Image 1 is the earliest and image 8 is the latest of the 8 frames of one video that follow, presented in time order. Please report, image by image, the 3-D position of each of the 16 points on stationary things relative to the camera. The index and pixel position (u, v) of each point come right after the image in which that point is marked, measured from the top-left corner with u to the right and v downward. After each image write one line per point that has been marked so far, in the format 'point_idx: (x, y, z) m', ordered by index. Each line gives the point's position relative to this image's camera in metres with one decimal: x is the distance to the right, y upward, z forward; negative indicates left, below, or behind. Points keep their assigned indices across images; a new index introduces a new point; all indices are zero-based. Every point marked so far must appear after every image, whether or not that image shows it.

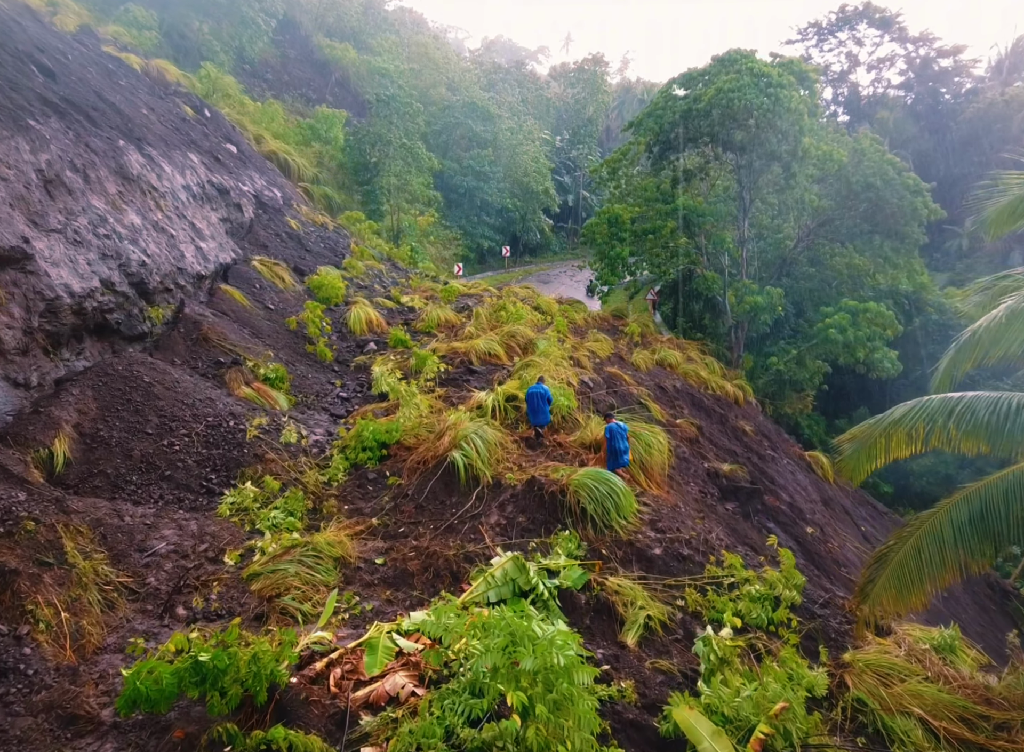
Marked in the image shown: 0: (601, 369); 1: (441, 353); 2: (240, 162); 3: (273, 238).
0: (+1.4, 0.0, +12.4) m
1: (-1.0, +0.3, +10.7) m
2: (-5.5, +4.3, +16.0) m
3: (-4.0, +2.3, +13.3) m
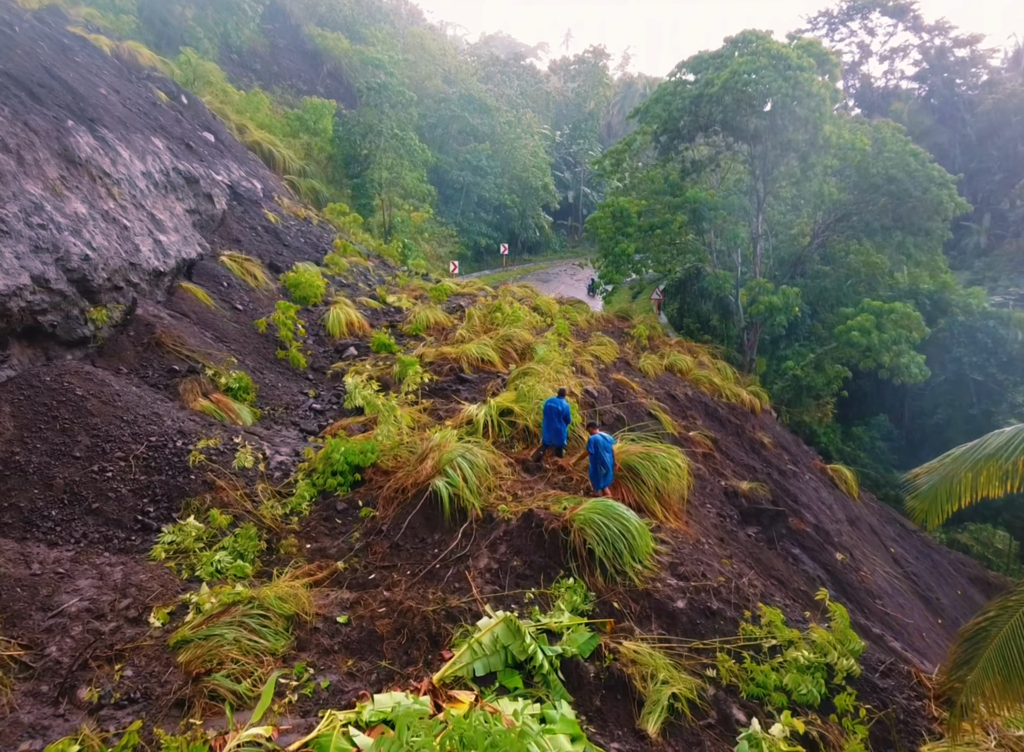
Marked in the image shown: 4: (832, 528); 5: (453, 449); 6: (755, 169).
0: (+1.3, -0.1, +11.3) m
1: (-1.1, +0.2, +9.6) m
2: (-5.6, +4.2, +14.9) m
3: (-4.1, +2.2, +12.2) m
4: (+4.3, -2.0, +10.6) m
5: (-0.5, -0.6, +6.5) m
6: (+4.9, +4.2, +16.0) m
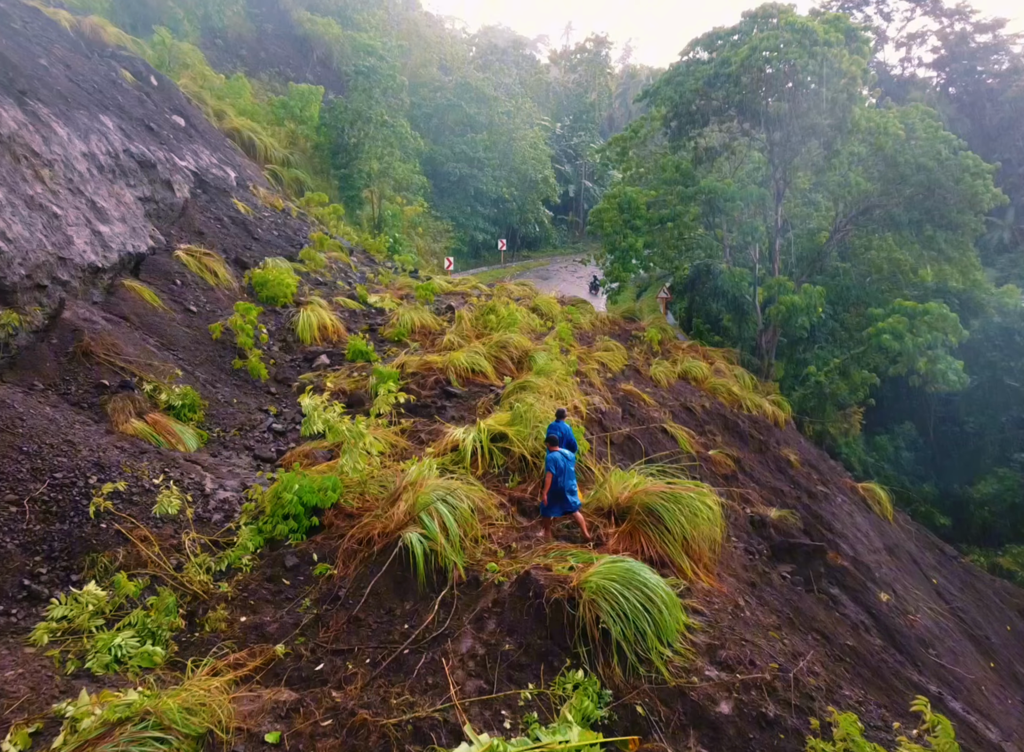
0: (+1.3, -0.2, +10.0) m
1: (-1.1, 0.0, +8.3) m
2: (-5.6, +4.1, +13.6) m
3: (-4.1, +2.1, +10.9) m
4: (+4.2, -2.2, +9.3) m
5: (-0.5, -0.8, +5.3) m
6: (+4.9, +4.1, +14.7) m
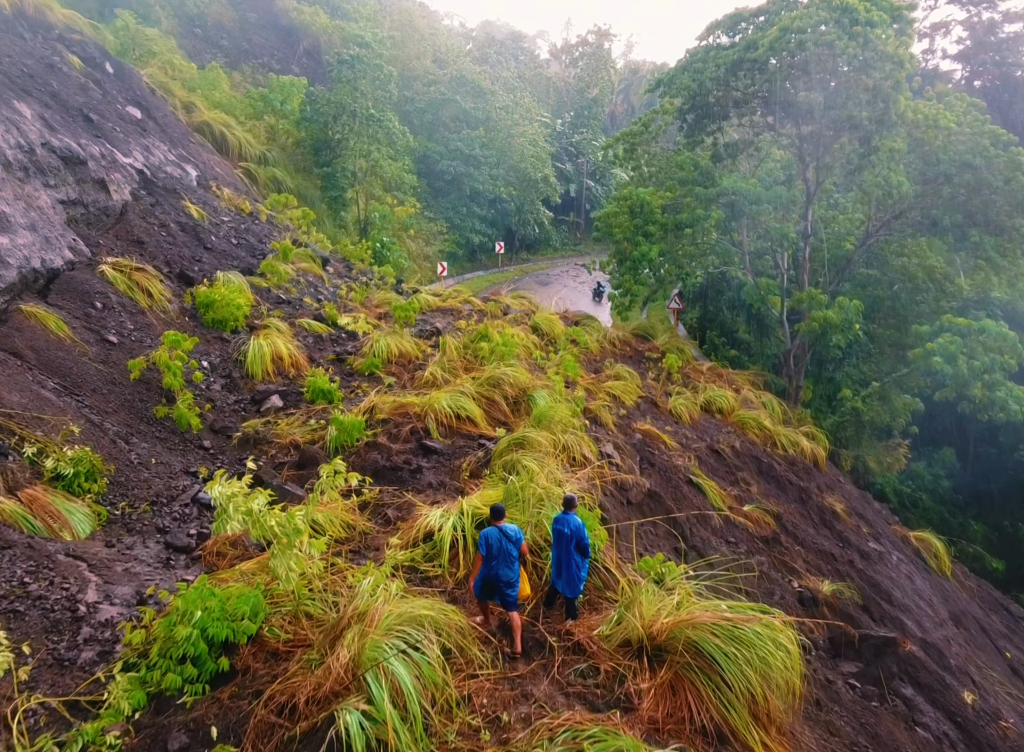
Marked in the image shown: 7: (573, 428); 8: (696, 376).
0: (+1.2, -0.6, +8.4) m
1: (-1.1, -0.4, +6.7) m
2: (-5.7, +3.7, +12.0) m
3: (-4.2, +1.7, +9.3) m
4: (+4.2, -2.6, +7.7) m
5: (-0.6, -1.2, +3.6) m
6: (+4.8, +3.7, +13.1) m
7: (+0.5, -0.4, +7.0) m
8: (+2.6, 0.0, +11.3) m
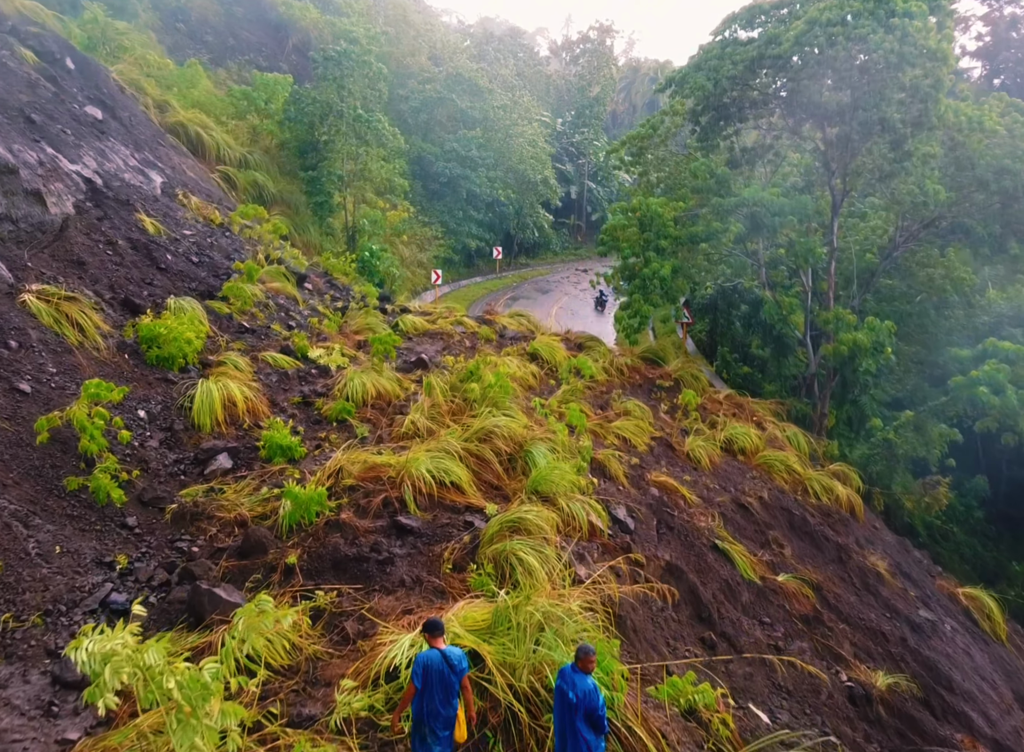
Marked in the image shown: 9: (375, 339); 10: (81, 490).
0: (+1.2, -1.0, +7.2) m
1: (-1.2, -0.8, +5.6) m
2: (-5.7, +3.3, +10.8) m
3: (-4.2, +1.3, +8.1) m
4: (+4.1, -3.0, +6.5) m
5: (-0.6, -1.6, +2.5) m
6: (+4.8, +3.3, +11.9) m
7: (+0.5, -0.9, +5.9) m
8: (+2.6, -0.4, +10.2) m
9: (-1.4, +0.4, +8.1) m
10: (-2.8, -0.8, +5.2) m
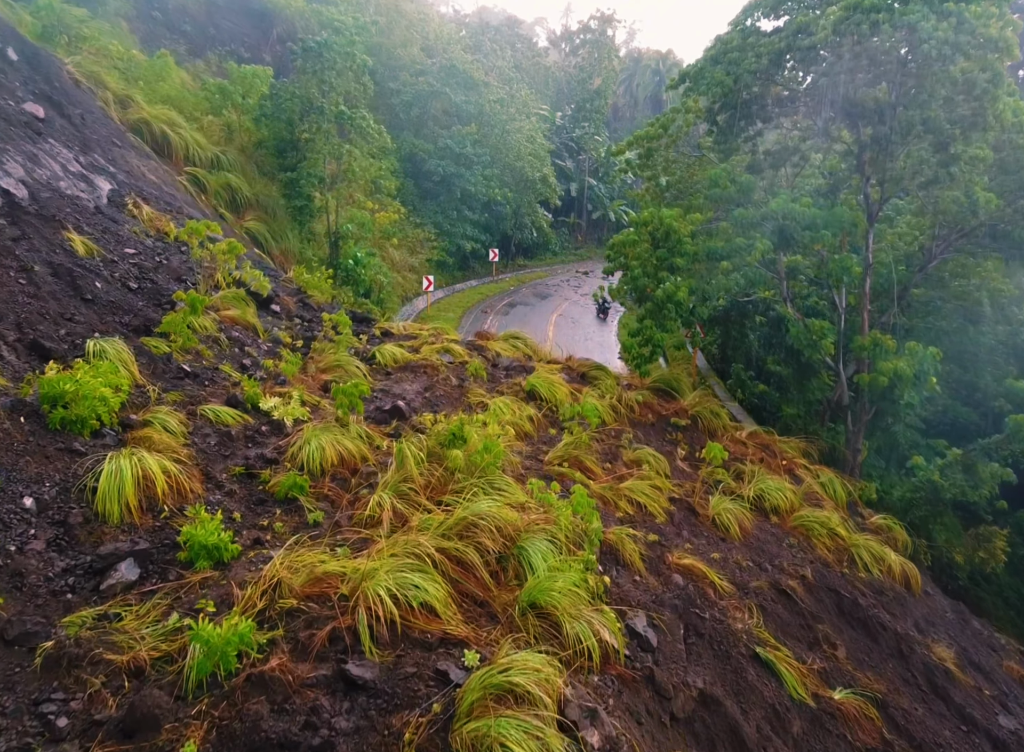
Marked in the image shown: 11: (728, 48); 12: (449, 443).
0: (+1.1, -1.5, +5.9) m
1: (-1.2, -1.2, +4.2) m
2: (-5.8, +2.9, +9.4) m
3: (-4.3, +0.8, +6.7) m
4: (+4.1, -3.4, +5.2) m
5: (-0.7, -2.1, +1.1) m
6: (+4.7, +2.8, +10.5) m
7: (+0.4, -1.3, +4.5) m
8: (+2.5, -0.8, +8.8) m
9: (-1.4, -0.1, +6.8) m
10: (-2.9, -1.2, +3.8) m
11: (+3.0, +4.7, +11.3) m
12: (-0.5, -0.5, +6.0) m
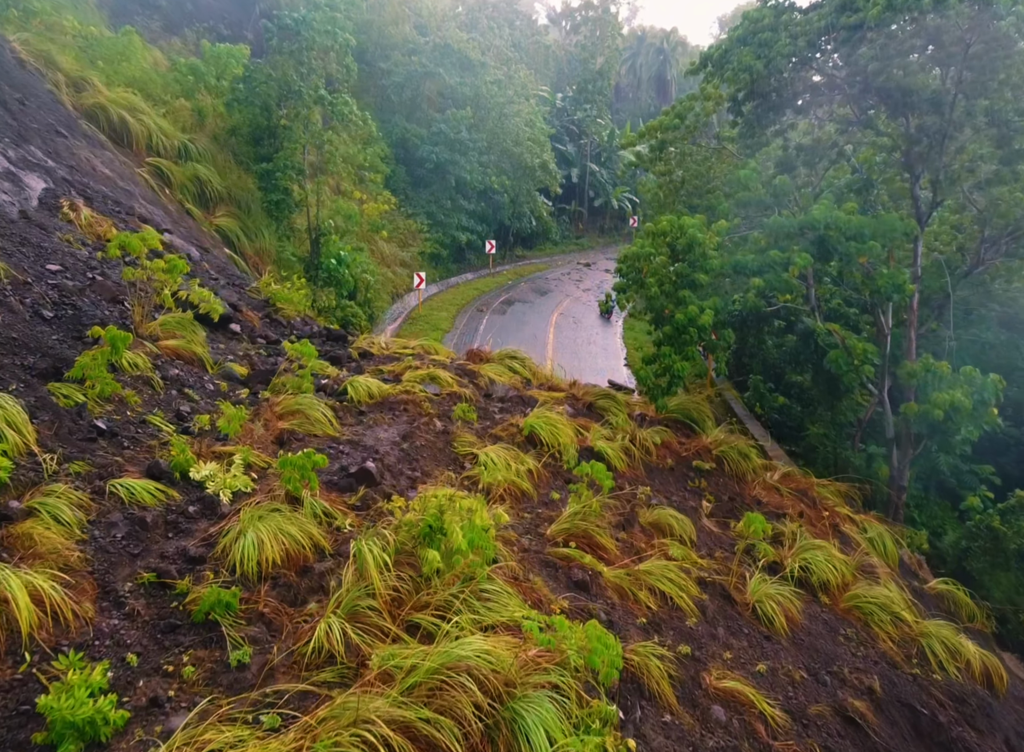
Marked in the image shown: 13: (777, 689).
0: (+1.1, -1.9, +4.5) m
1: (-1.3, -1.7, +2.9) m
2: (-5.9, +2.5, +8.0) m
3: (-4.3, +0.4, +5.3) m
4: (+4.0, -3.9, +4.0) m
5: (-0.7, -2.6, -0.2) m
6: (+4.6, +2.5, +9.1) m
7: (+0.4, -1.8, +3.2) m
8: (+2.5, -1.2, +7.5) m
9: (-1.5, -0.5, +5.4) m
10: (-2.9, -1.7, +2.5) m
11: (+3.0, +4.4, +9.9) m
12: (-0.5, -1.0, +4.7) m
13: (+1.7, -2.0, +5.0) m
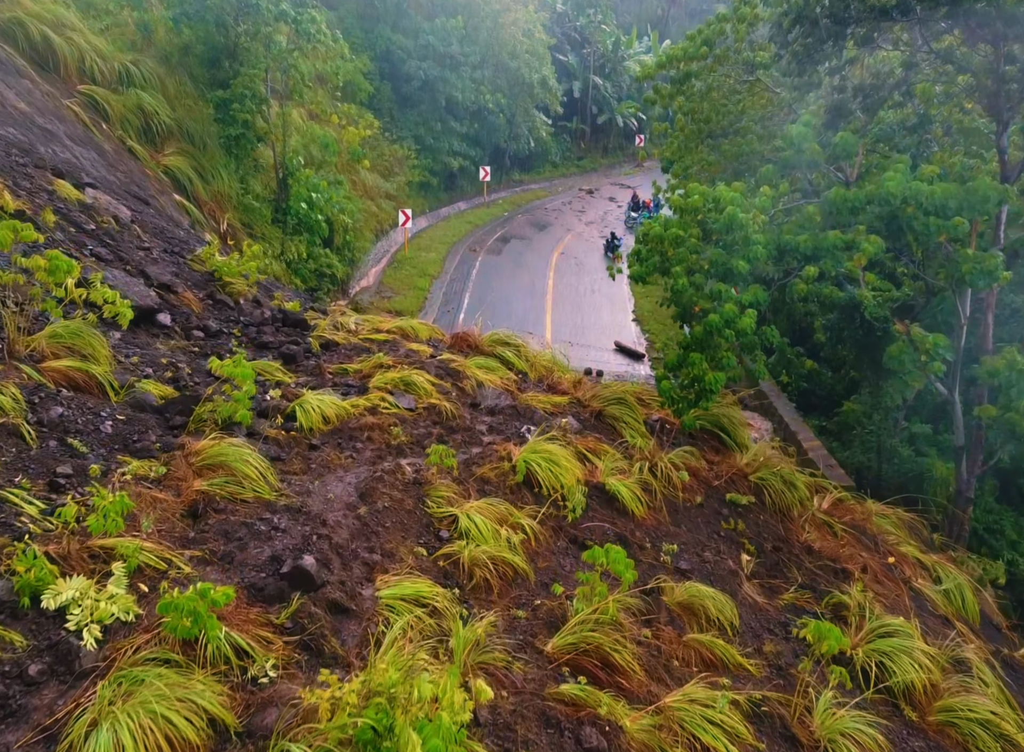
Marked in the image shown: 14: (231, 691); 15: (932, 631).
0: (+1.0, -2.4, +3.1) m
1: (-1.3, -2.4, +1.5) m
2: (-5.9, +2.4, +6.1) m
3: (-4.4, 0.0, +3.7) m
4: (+4.0, -4.4, +2.8) m
5: (-0.8, -3.6, -1.5) m
6: (+4.6, +2.5, +7.2) m
7: (+0.4, -2.4, +1.8) m
8: (+2.4, -1.4, +6.0) m
9: (-1.5, -0.9, +3.8) m
10: (-3.0, -2.4, +1.1) m
11: (+2.9, +4.5, +7.8) m
12: (-0.6, -1.4, +3.1) m
13: (+1.6, -2.4, +3.6) m
14: (-1.2, -1.4, +3.6) m
15: (+3.0, -1.7, +5.6) m
